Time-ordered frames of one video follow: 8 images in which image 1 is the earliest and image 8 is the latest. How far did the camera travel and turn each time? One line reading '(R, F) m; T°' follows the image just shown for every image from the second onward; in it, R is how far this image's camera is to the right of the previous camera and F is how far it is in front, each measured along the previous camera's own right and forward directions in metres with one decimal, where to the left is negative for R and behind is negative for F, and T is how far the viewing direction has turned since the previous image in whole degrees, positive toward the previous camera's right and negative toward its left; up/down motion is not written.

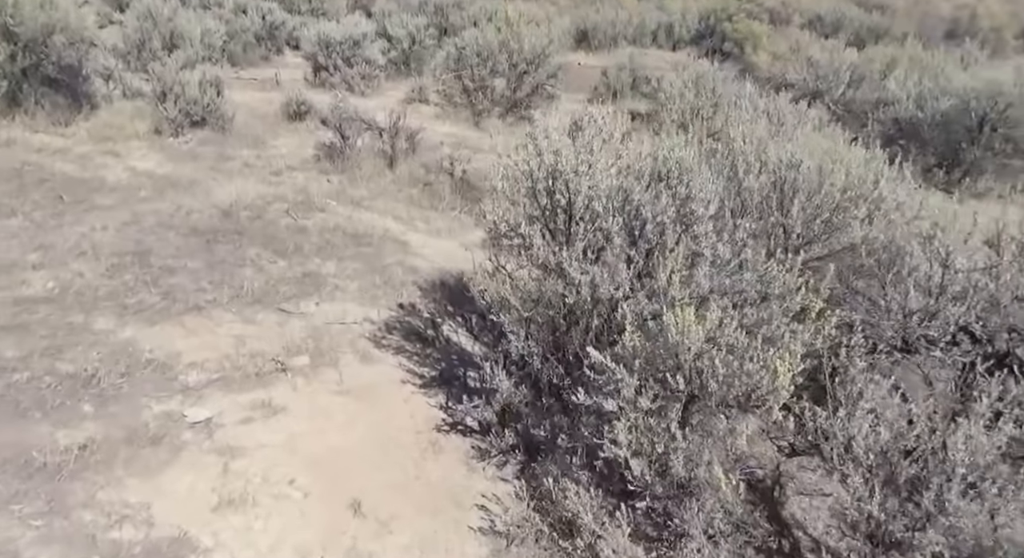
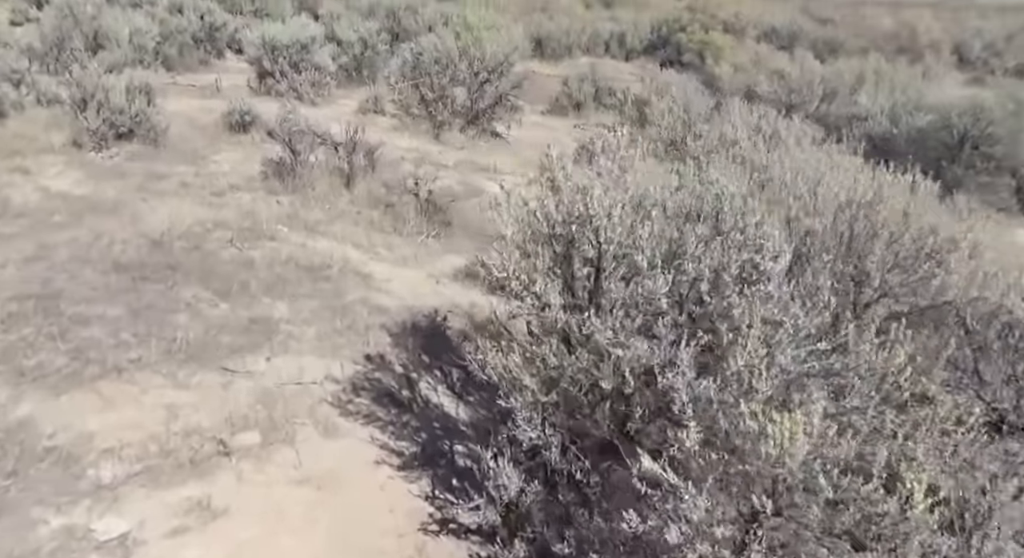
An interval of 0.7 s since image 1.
(-0.2, +0.9) m; +4°
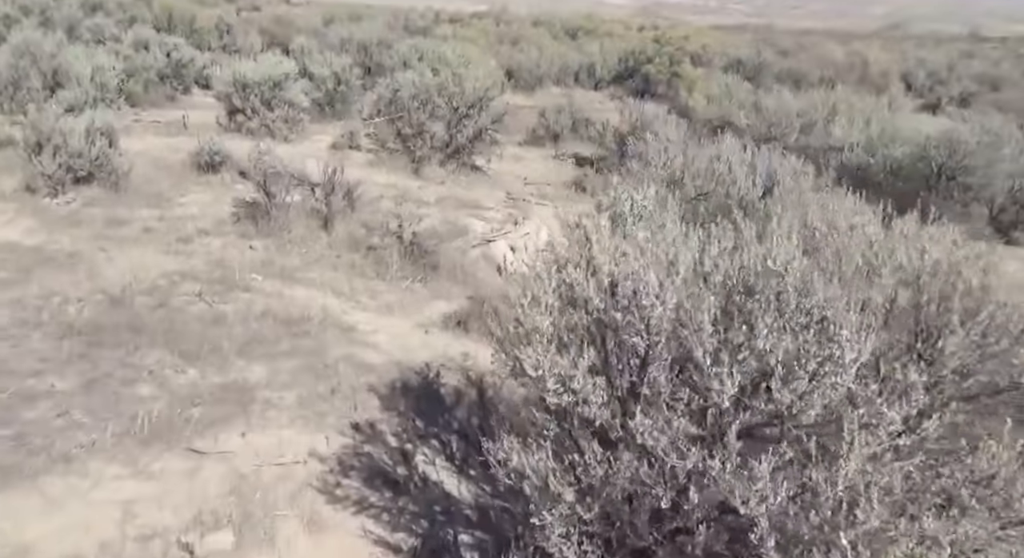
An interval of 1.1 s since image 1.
(-0.1, +0.5) m; +2°
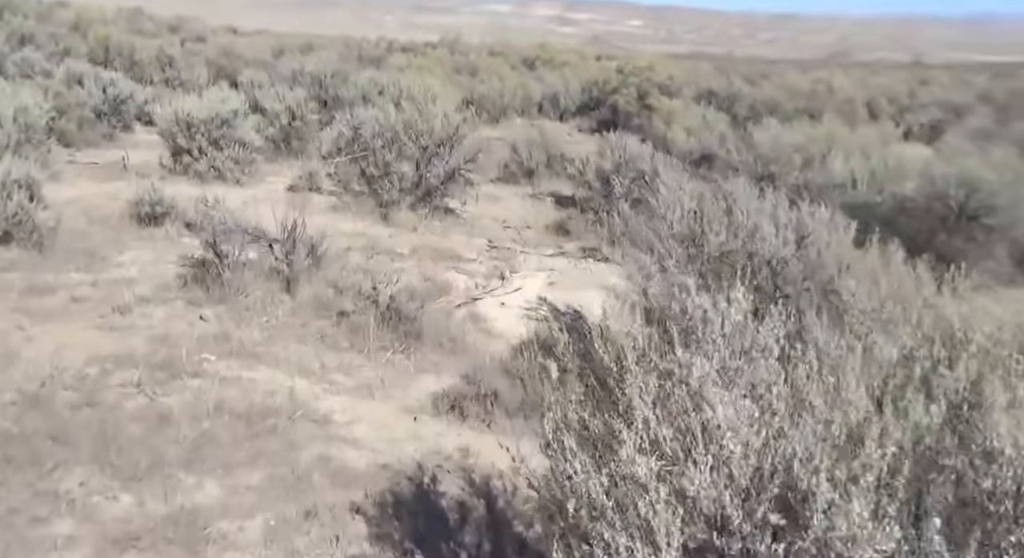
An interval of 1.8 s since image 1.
(-0.3, +1.0) m; +3°
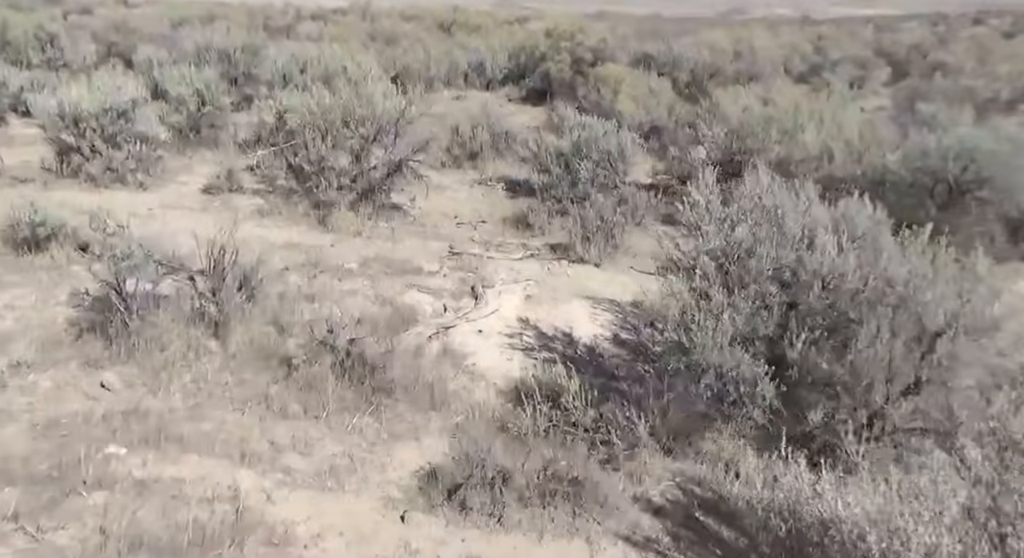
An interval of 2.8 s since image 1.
(-0.4, +1.3) m; +5°
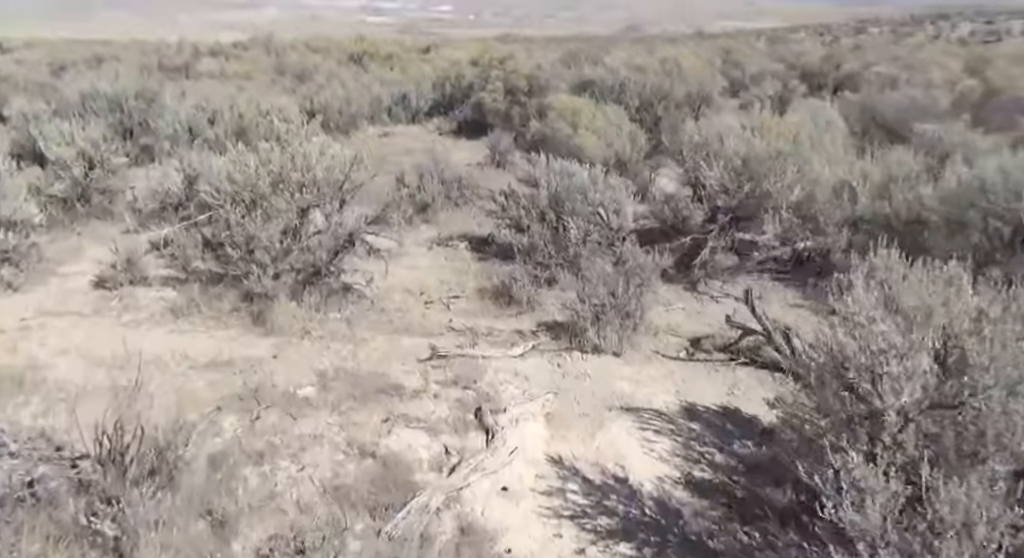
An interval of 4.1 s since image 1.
(-0.5, +1.8) m; +5°
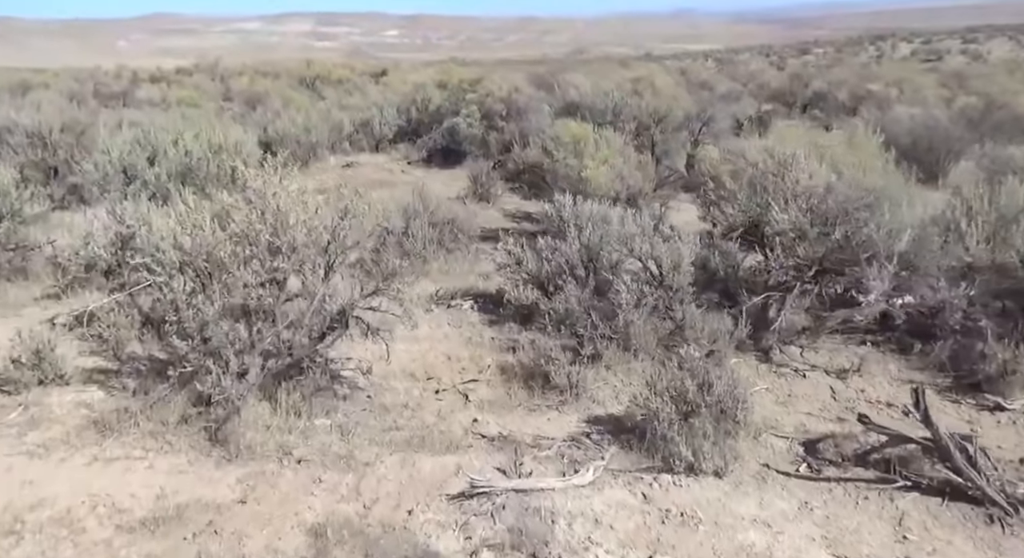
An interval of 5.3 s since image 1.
(-0.6, +1.8) m; +3°
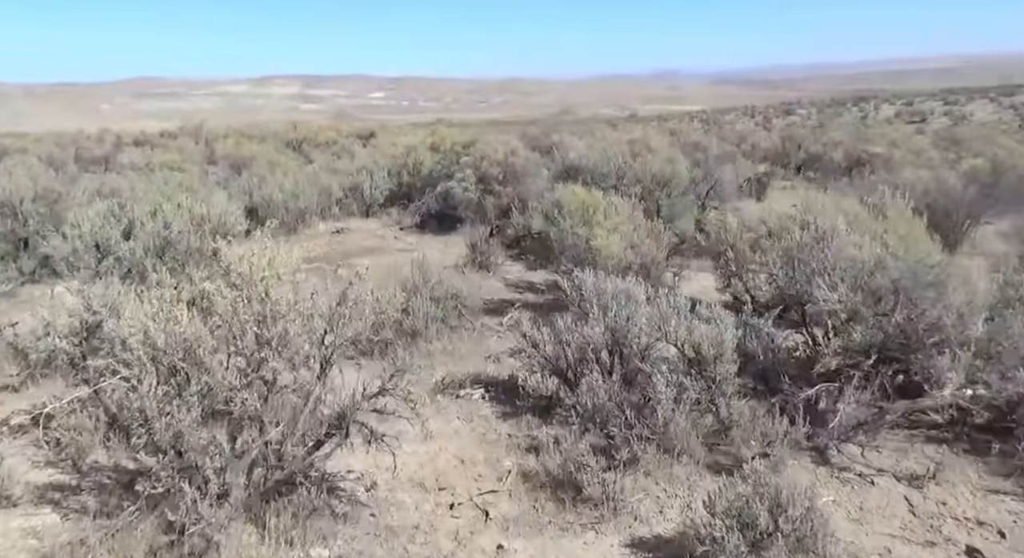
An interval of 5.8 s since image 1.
(-0.2, +0.8) m; +1°
